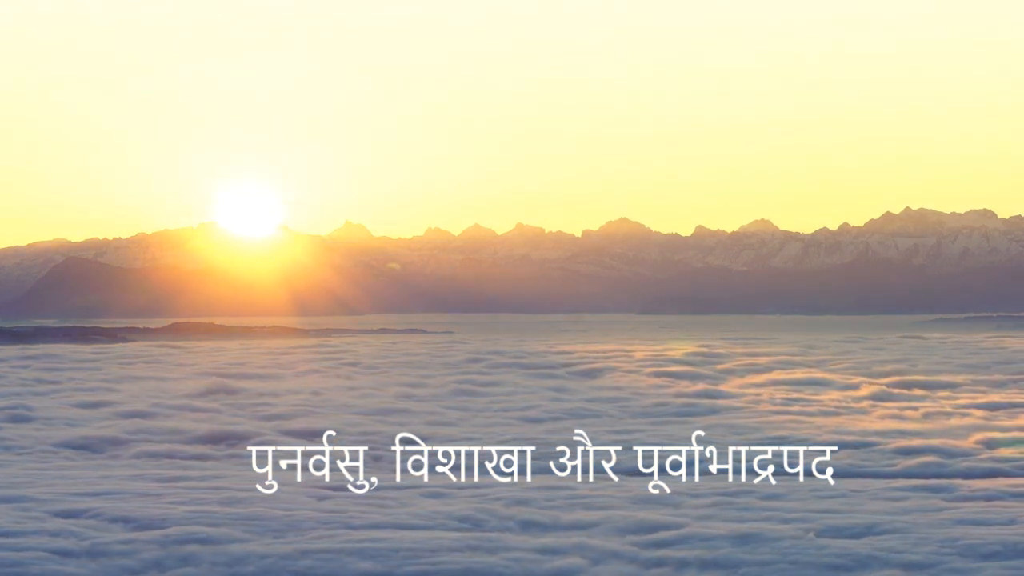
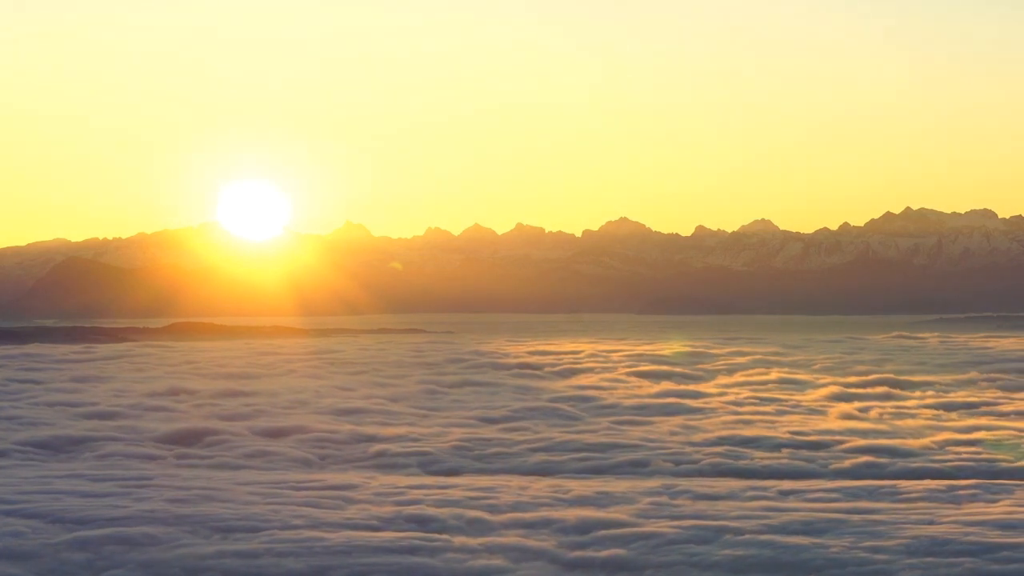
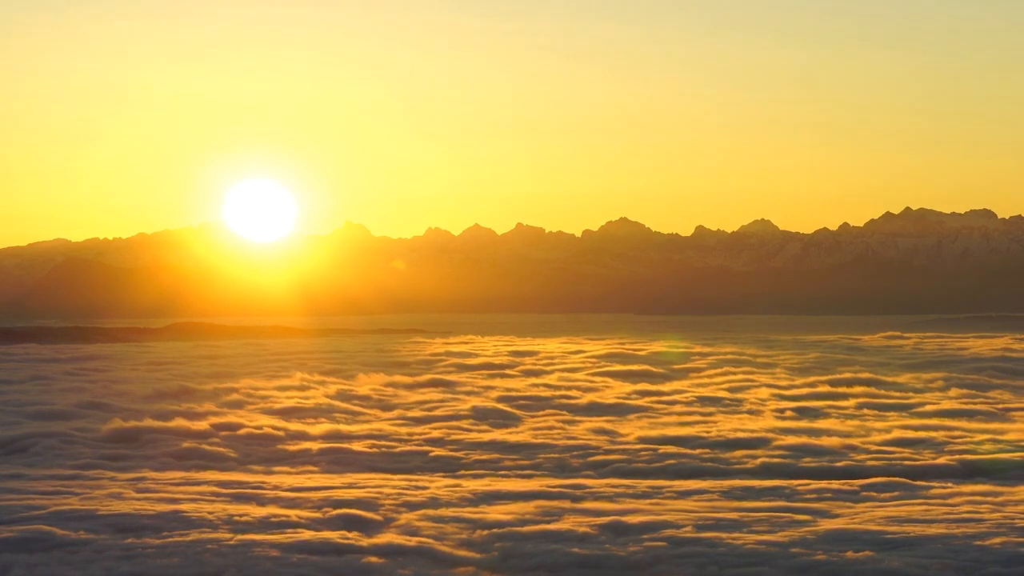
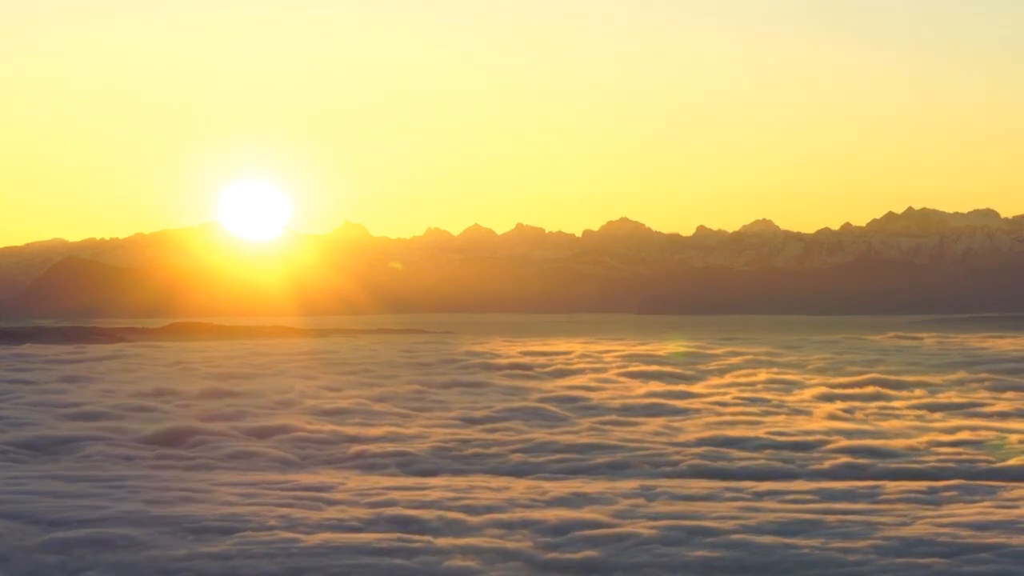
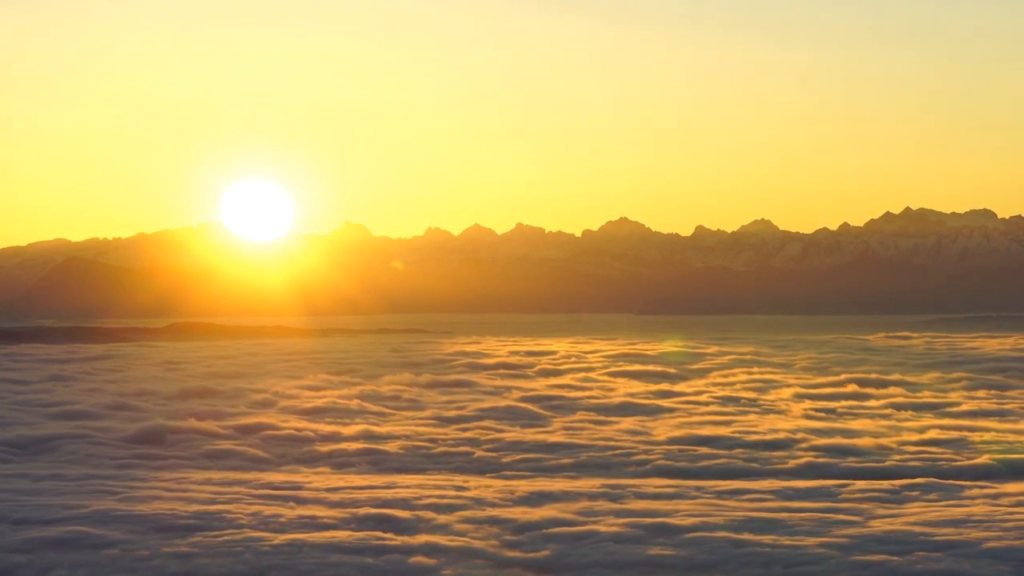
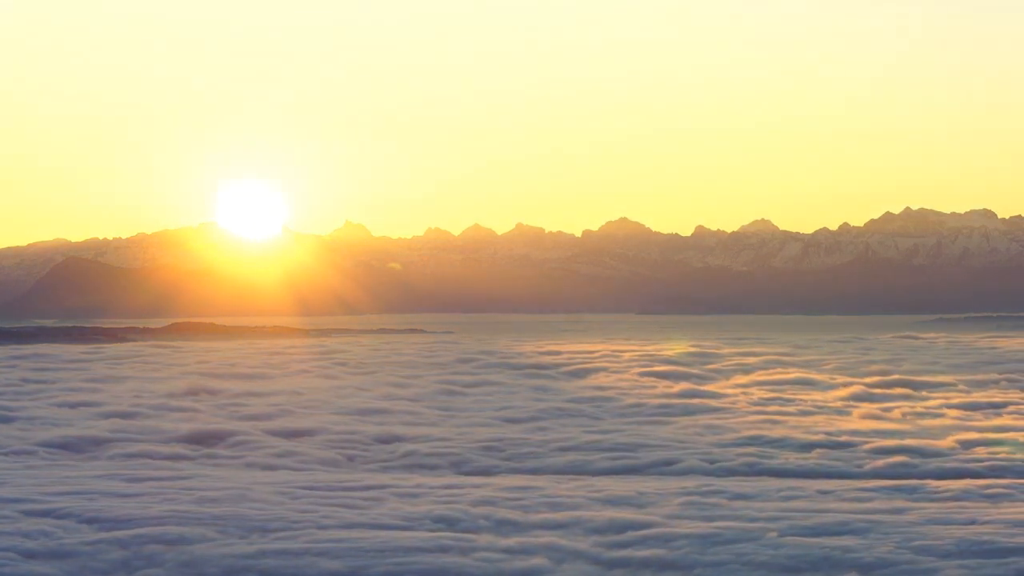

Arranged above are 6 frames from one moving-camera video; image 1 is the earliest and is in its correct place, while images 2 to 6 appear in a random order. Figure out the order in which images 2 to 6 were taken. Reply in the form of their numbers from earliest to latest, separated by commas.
6, 2, 4, 5, 3
